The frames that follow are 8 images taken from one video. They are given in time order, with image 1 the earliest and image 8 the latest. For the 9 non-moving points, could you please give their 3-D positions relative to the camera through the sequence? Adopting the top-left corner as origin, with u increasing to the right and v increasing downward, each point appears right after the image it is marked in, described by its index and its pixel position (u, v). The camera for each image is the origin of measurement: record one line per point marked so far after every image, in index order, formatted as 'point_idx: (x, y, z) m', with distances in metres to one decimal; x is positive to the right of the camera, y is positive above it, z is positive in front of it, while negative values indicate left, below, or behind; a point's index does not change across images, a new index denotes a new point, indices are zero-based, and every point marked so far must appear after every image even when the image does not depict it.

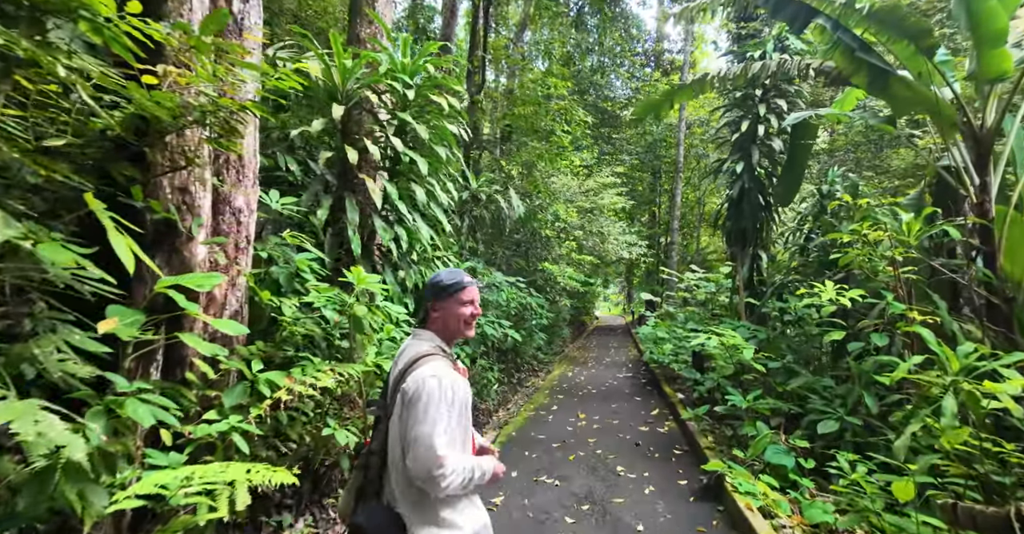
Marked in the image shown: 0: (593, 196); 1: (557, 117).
0: (+1.7, +1.5, +11.1) m
1: (+0.7, +2.4, +8.4) m
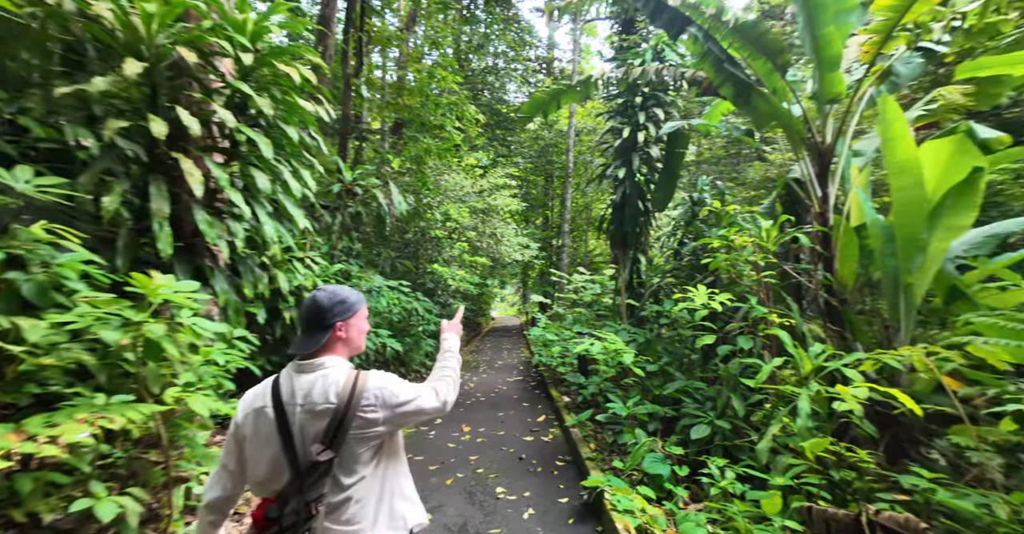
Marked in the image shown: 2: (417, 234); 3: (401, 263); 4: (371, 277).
0: (-0.6, +1.4, +10.9) m
1: (-1.0, +2.4, +8.1) m
2: (-1.6, +0.5, +8.3) m
3: (-1.8, 0.0, +8.0) m
4: (-1.5, -0.1, +5.5) m
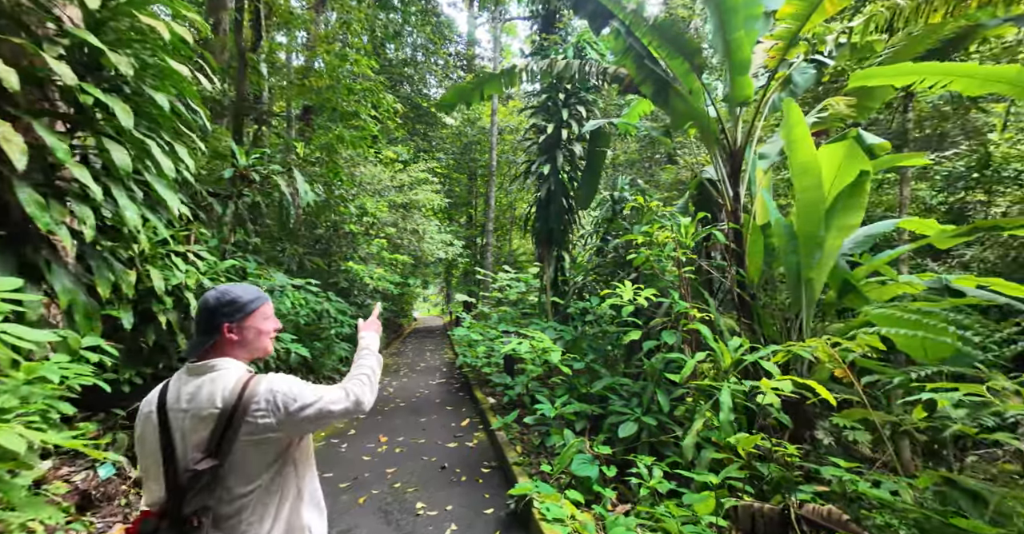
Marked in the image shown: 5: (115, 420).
0: (-2.2, +1.4, +10.5) m
1: (-2.2, +2.4, +7.7) m
2: (-2.8, +0.5, +7.8) m
3: (-2.9, 0.0, +7.5) m
4: (-2.3, -0.1, +5.0) m
5: (-2.7, -1.1, +3.6) m
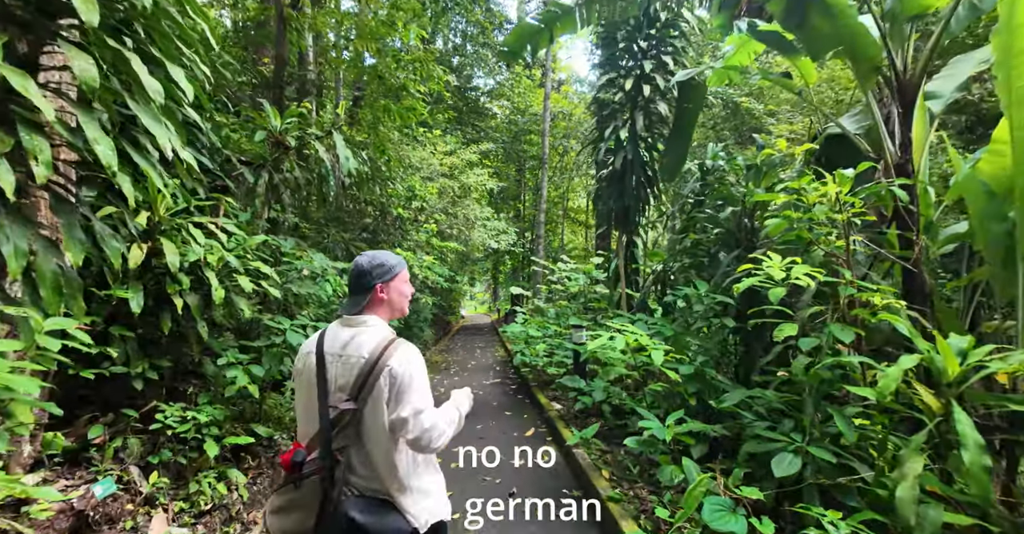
0: (-1.1, +1.6, +9.9) m
1: (-1.4, +2.6, +7.0) m
2: (-1.9, +0.7, +7.2) m
3: (-2.1, +0.2, +6.9) m
4: (-1.7, +0.1, +4.4) m
5: (-2.2, -0.9, +3.1) m
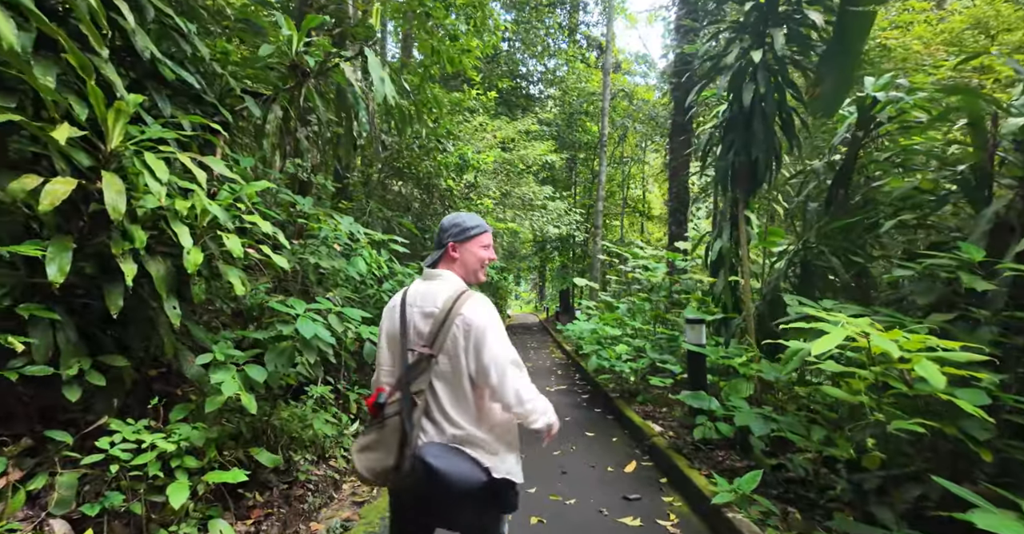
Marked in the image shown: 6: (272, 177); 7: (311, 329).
0: (0.0, +1.8, +8.7) m
1: (-0.5, +2.8, +5.9) m
2: (-1.1, +0.9, +6.2) m
3: (-1.2, +0.4, +5.8) m
4: (-1.1, +0.3, +3.3) m
5: (-1.8, -0.7, +2.0) m
6: (-1.4, +0.5, +3.1) m
7: (-0.9, -0.3, +2.5) m
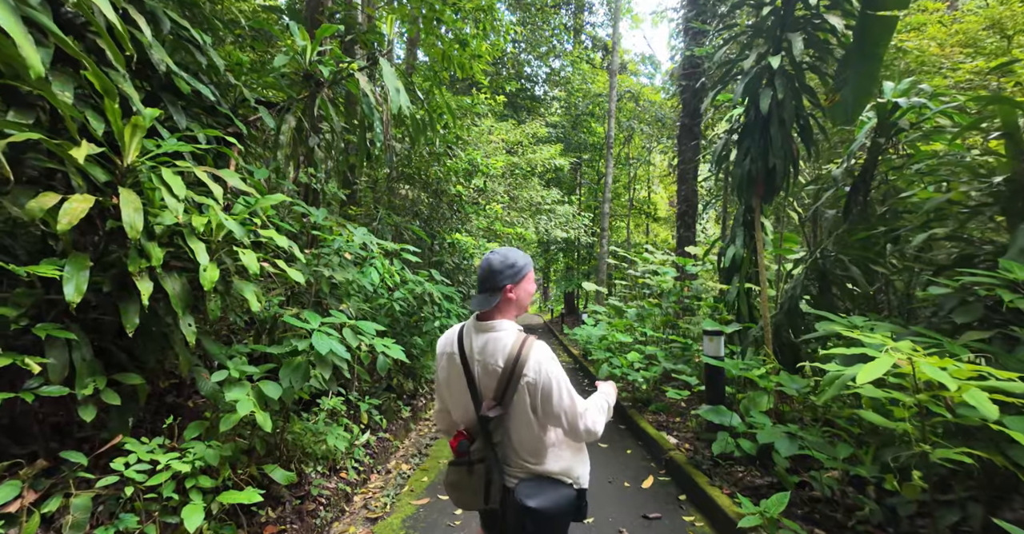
0: (+0.1, +1.8, +8.7) m
1: (-0.4, +2.7, +5.9) m
2: (-0.9, +0.8, +6.1) m
3: (-1.1, +0.3, +5.8) m
4: (-1.0, +0.2, +3.3) m
5: (-1.7, -0.8, +2.0) m
6: (-1.3, +0.5, +3.0) m
7: (-0.9, -0.4, +2.4) m
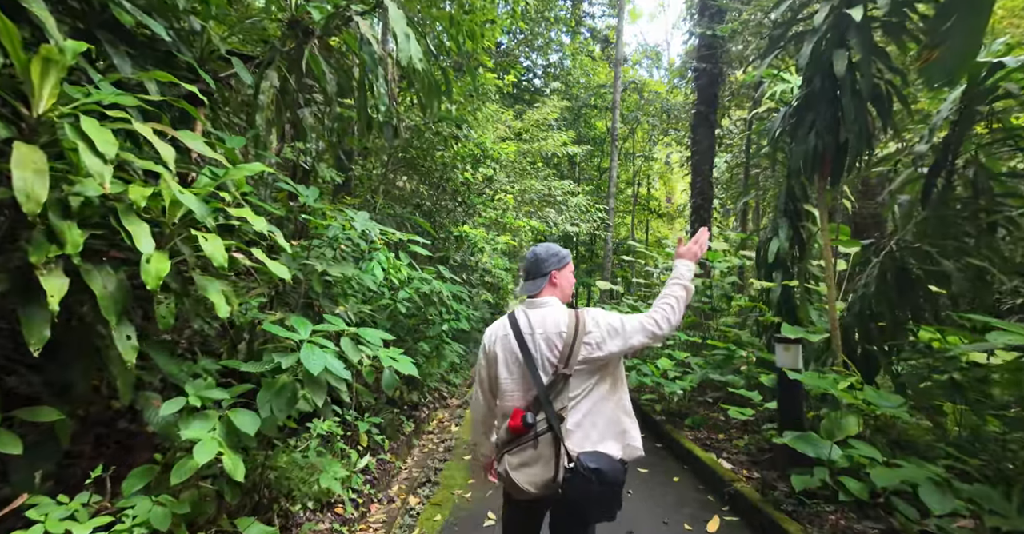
0: (+0.2, +1.8, +8.1) m
1: (-0.3, +2.8, +5.3) m
2: (-0.8, +0.8, +5.5) m
3: (-1.0, +0.4, +5.2) m
4: (-0.8, +0.2, +2.7) m
5: (-1.5, -0.8, +1.4) m
6: (-1.1, +0.5, +2.4) m
7: (-0.7, -0.3, +1.8) m
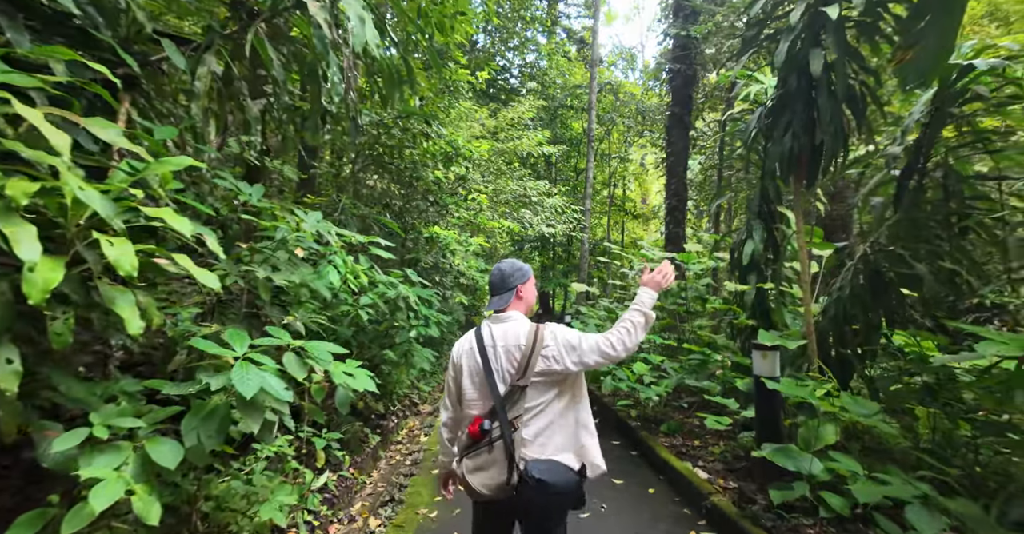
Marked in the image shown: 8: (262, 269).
0: (-0.2, +1.8, +7.9) m
1: (-0.5, +2.7, +5.1) m
2: (-1.1, +0.8, +5.3) m
3: (-1.3, +0.4, +5.0) m
4: (-1.0, +0.2, +2.5) m
5: (-1.6, -0.8, +1.1) m
6: (-1.3, +0.5, +2.2) m
7: (-0.8, -0.4, +1.6) m
8: (-1.1, 0.0, +2.2) m
